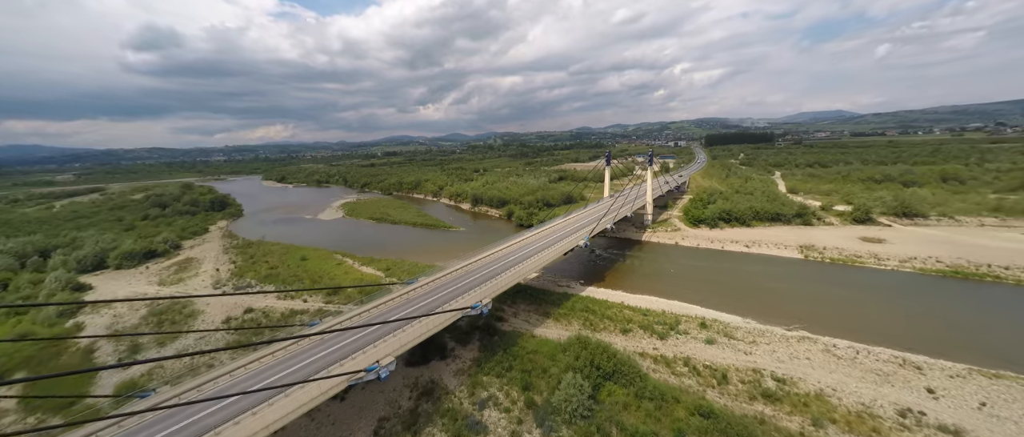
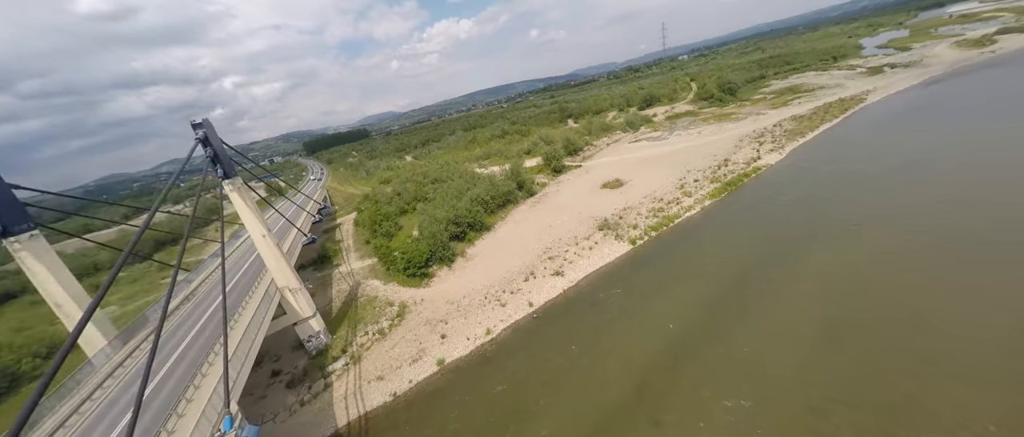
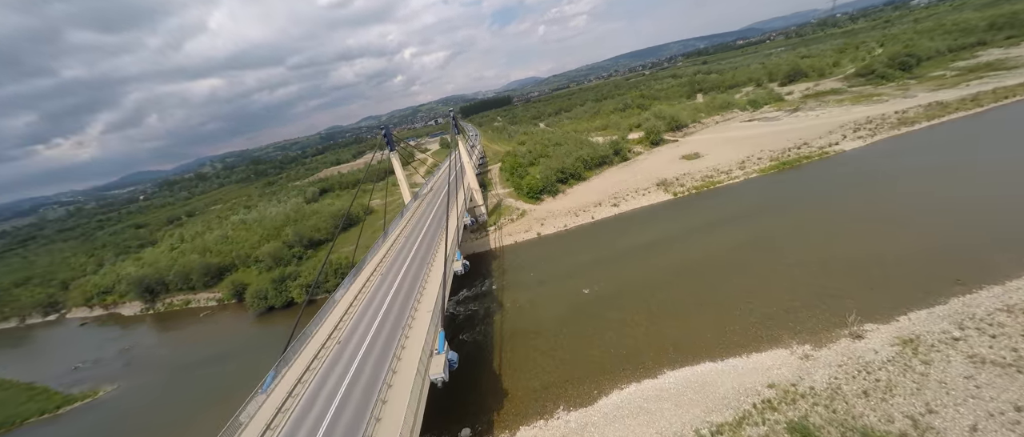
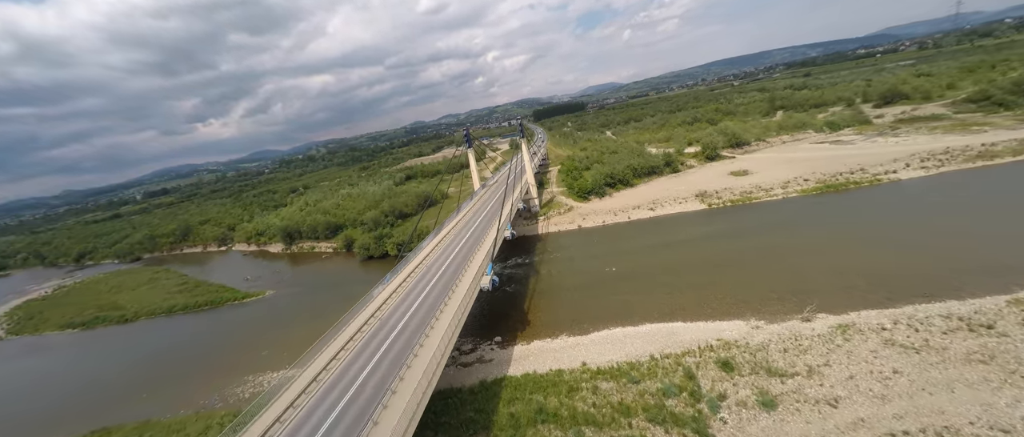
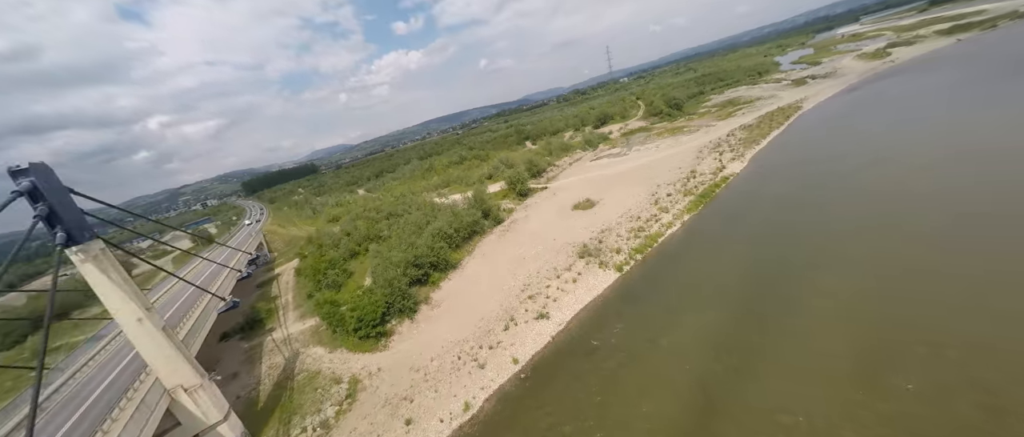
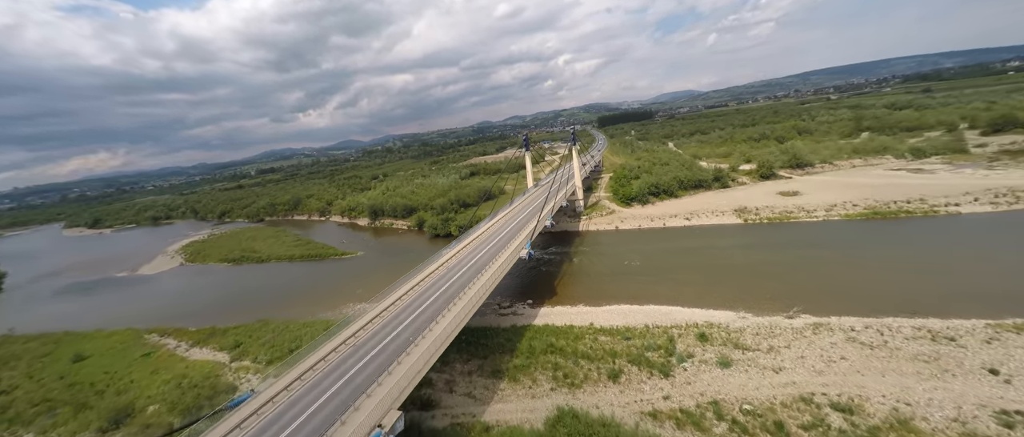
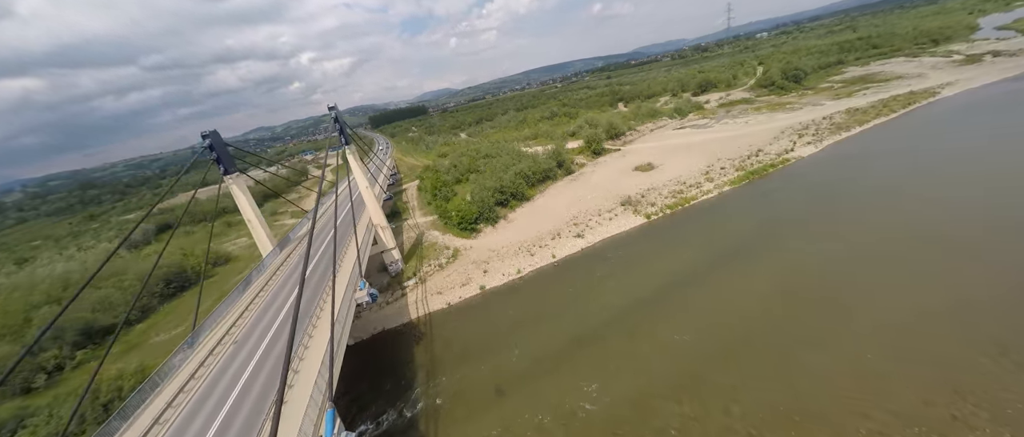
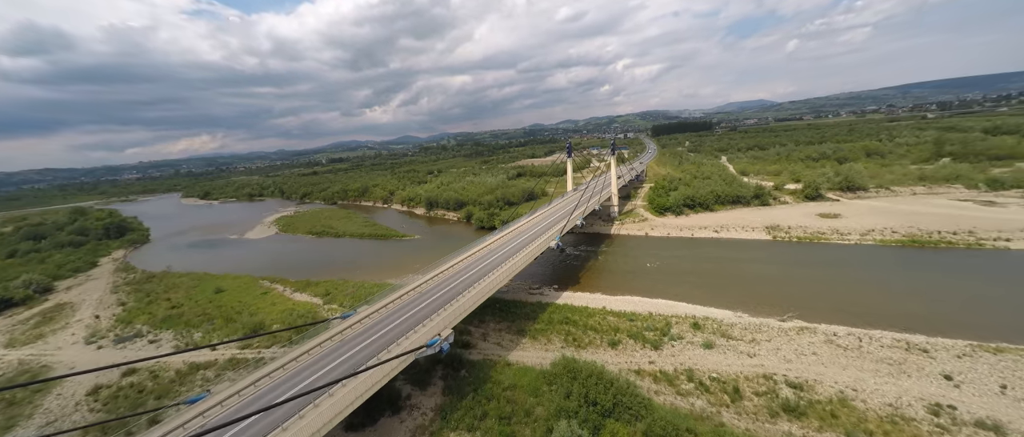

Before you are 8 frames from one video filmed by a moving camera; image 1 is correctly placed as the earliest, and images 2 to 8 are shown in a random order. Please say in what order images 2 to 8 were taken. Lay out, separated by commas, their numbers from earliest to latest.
8, 6, 4, 3, 7, 2, 5
